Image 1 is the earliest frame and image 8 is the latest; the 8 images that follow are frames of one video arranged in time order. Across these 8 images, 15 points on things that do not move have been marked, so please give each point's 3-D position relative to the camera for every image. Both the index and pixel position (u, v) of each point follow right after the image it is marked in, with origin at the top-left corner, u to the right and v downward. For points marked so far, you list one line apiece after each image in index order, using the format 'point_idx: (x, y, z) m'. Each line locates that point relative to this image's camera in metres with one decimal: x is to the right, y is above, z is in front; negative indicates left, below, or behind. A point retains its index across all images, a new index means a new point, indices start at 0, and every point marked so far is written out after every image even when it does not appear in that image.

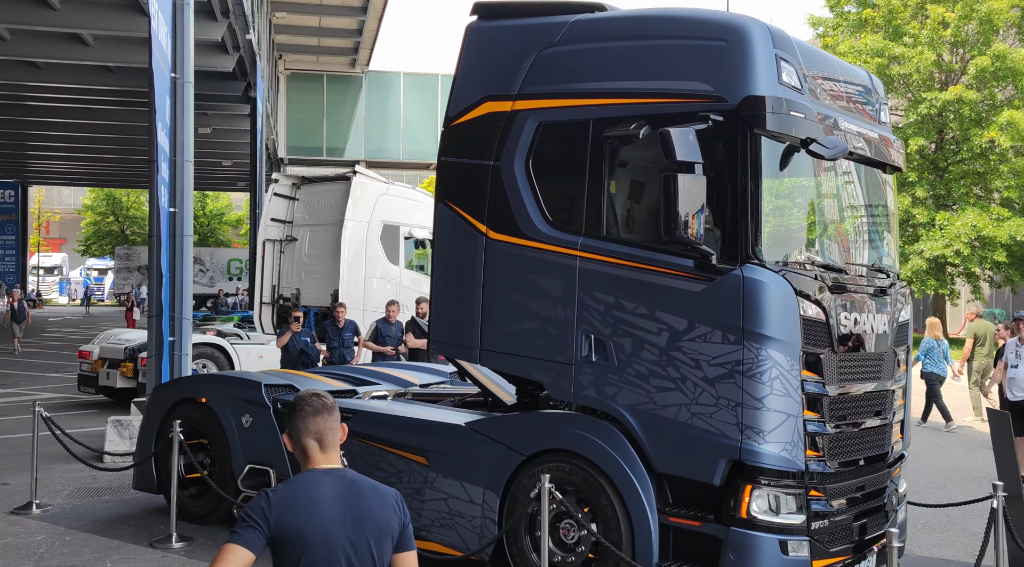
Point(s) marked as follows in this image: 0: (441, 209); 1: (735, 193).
0: (-0.5, +0.5, +7.4) m
1: (+1.3, +0.5, +6.1) m
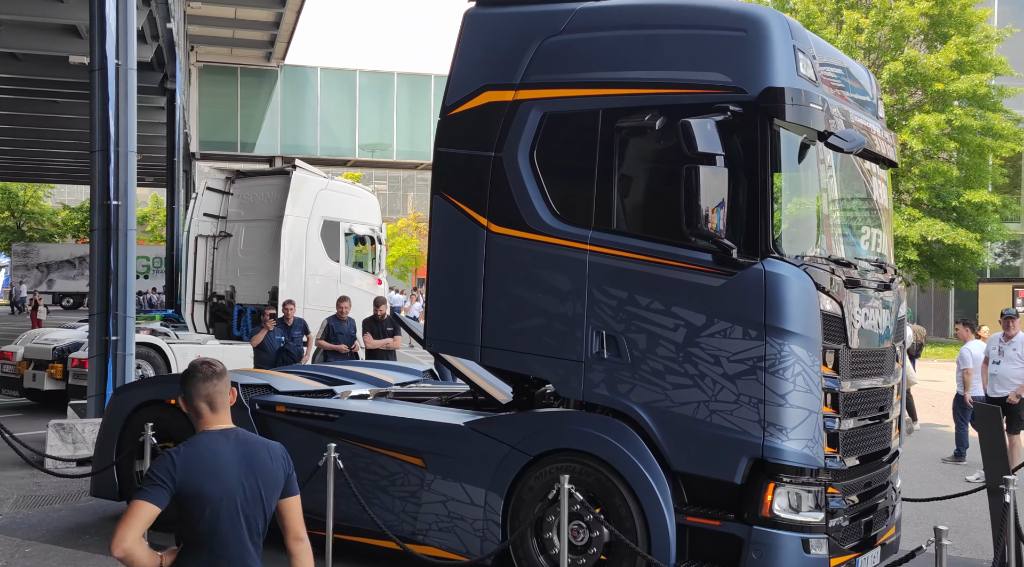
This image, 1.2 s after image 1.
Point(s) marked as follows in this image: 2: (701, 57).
0: (-0.5, +0.6, +7.2) m
1: (+1.4, +0.6, +6.0) m
2: (+1.1, +1.3, +6.2) m
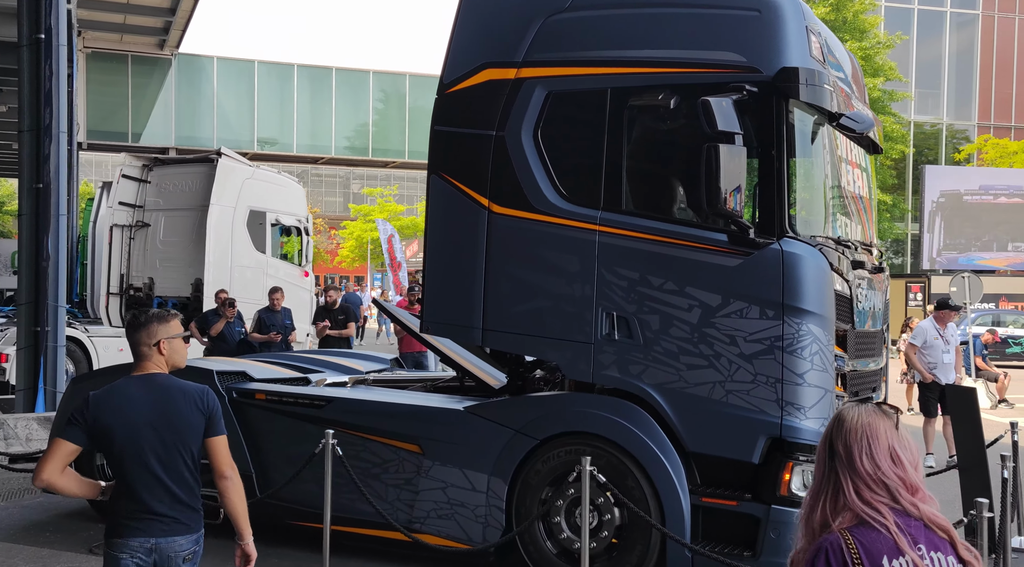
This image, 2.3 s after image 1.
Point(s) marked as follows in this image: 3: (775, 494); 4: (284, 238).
0: (-0.5, +0.7, +7.0) m
1: (+1.5, +0.7, +6.0) m
2: (+1.2, +1.5, +6.2) m
3: (+1.5, -1.2, +5.9) m
4: (-4.0, +0.8, +18.1) m
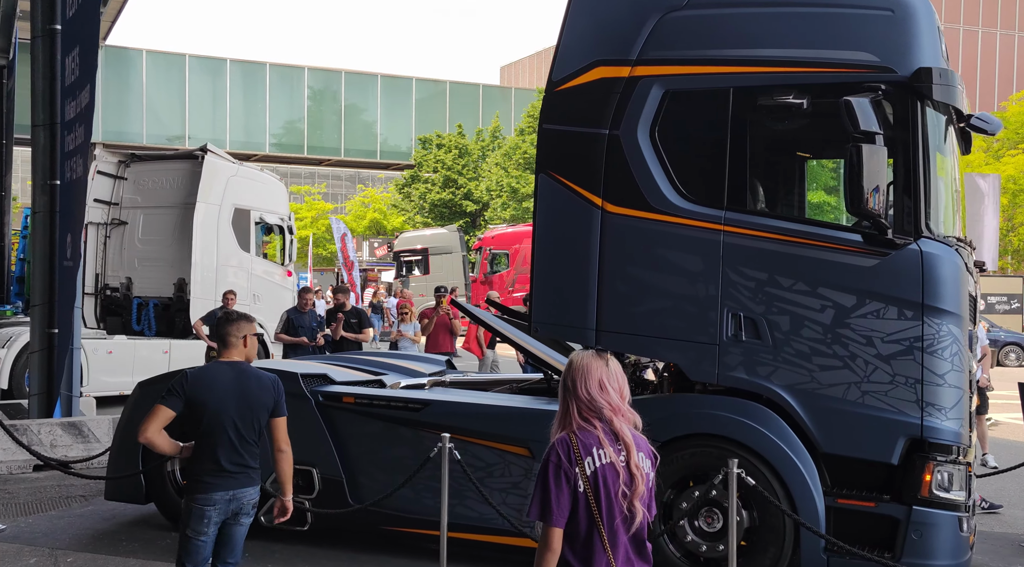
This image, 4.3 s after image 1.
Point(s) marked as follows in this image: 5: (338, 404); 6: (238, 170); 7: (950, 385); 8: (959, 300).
0: (+0.2, +0.7, +6.8) m
1: (+2.2, +0.7, +6.0) m
2: (+1.9, +1.4, +6.2) m
3: (+2.2, -1.2, +5.9) m
4: (-4.1, +0.8, +17.7) m
5: (-1.2, -0.8, +7.3) m
6: (-4.5, +1.9, +17.3) m
7: (+2.4, -0.6, +5.9) m
8: (+2.5, -0.1, +6.0) m
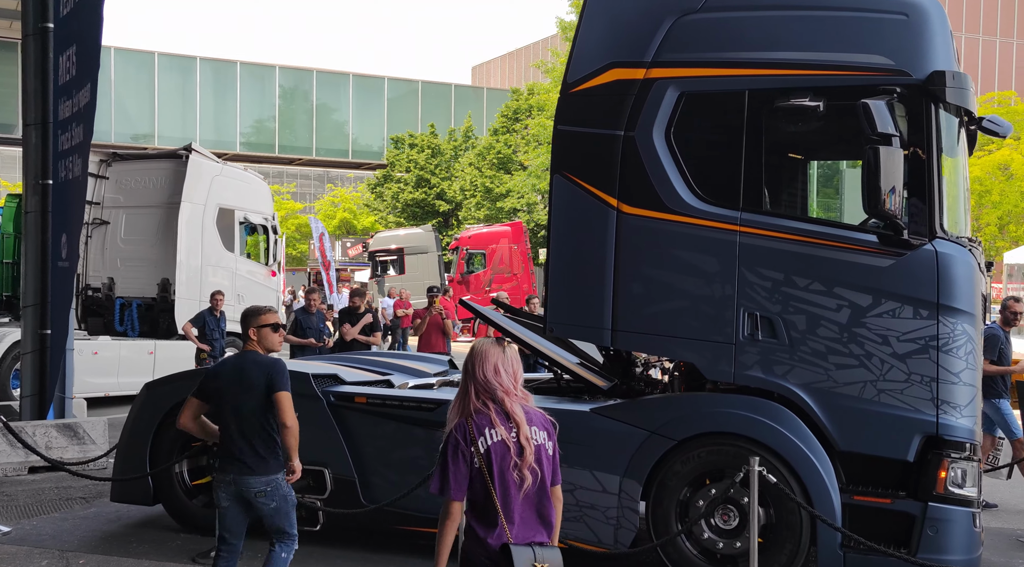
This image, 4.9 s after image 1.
0: (+0.3, +0.7, +6.9) m
1: (+2.4, +0.7, +6.1) m
2: (+2.0, +1.4, +6.3) m
3: (+2.4, -1.2, +6.0) m
4: (-4.3, +0.8, +17.6) m
5: (-1.1, -0.8, +7.3) m
6: (-4.7, +1.9, +17.2) m
7: (+2.6, -0.6, +6.0) m
8: (+2.6, -0.1, +6.1) m
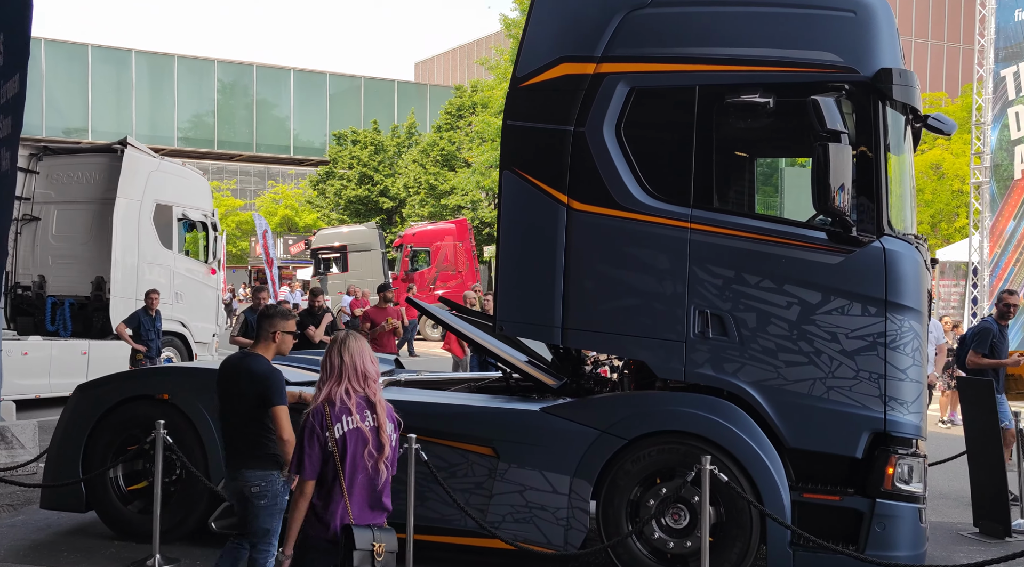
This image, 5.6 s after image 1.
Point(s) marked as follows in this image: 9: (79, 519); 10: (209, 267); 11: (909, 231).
0: (0.0, +0.7, +6.8) m
1: (+2.1, +0.7, +6.1) m
2: (+1.7, +1.5, +6.3) m
3: (+2.1, -1.2, +6.0) m
4: (-5.2, +0.8, +17.2) m
5: (-1.5, -0.8, +7.1) m
6: (-5.5, +1.9, +16.8) m
7: (+2.3, -0.5, +6.0) m
8: (+2.3, -0.1, +6.1) m
9: (-3.2, -1.7, +7.9) m
10: (-5.1, +0.3, +17.8) m
11: (+2.4, +0.3, +6.4) m
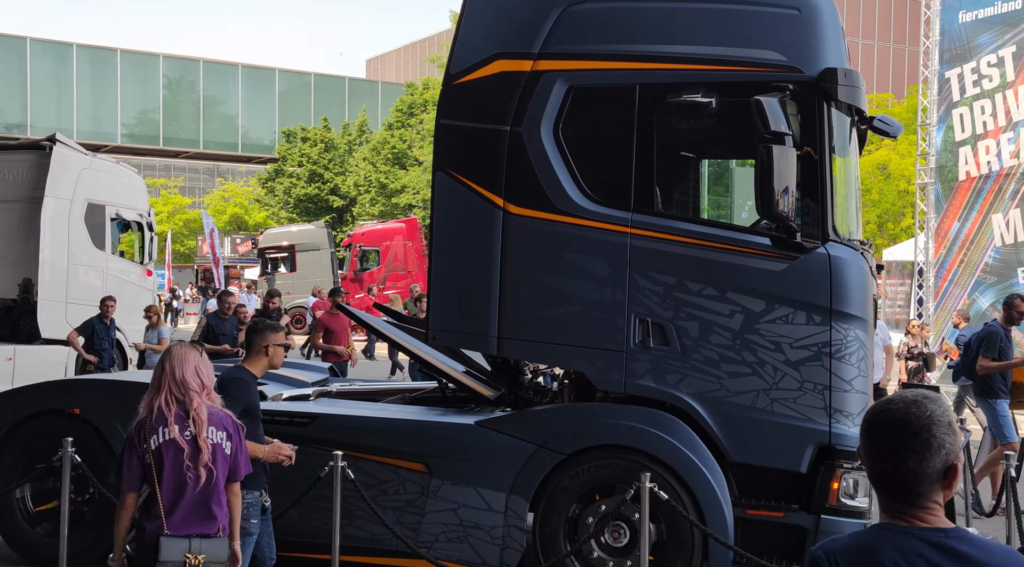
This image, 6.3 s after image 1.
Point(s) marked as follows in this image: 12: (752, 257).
0: (-0.4, +0.6, +6.5) m
1: (+1.7, +0.6, +5.9) m
2: (+1.4, +1.4, +6.0) m
3: (+1.7, -1.2, +5.8) m
4: (-6.1, +0.8, +16.7) m
5: (-1.9, -0.9, +6.7) m
6: (-6.4, +1.9, +16.2) m
7: (+1.9, -0.6, +5.8) m
8: (+2.0, -0.1, +5.9) m
9: (-3.6, -1.8, +7.4) m
10: (-5.9, +0.3, +17.2) m
11: (+2.0, +0.3, +6.2) m
12: (+1.3, +0.1, +5.9) m
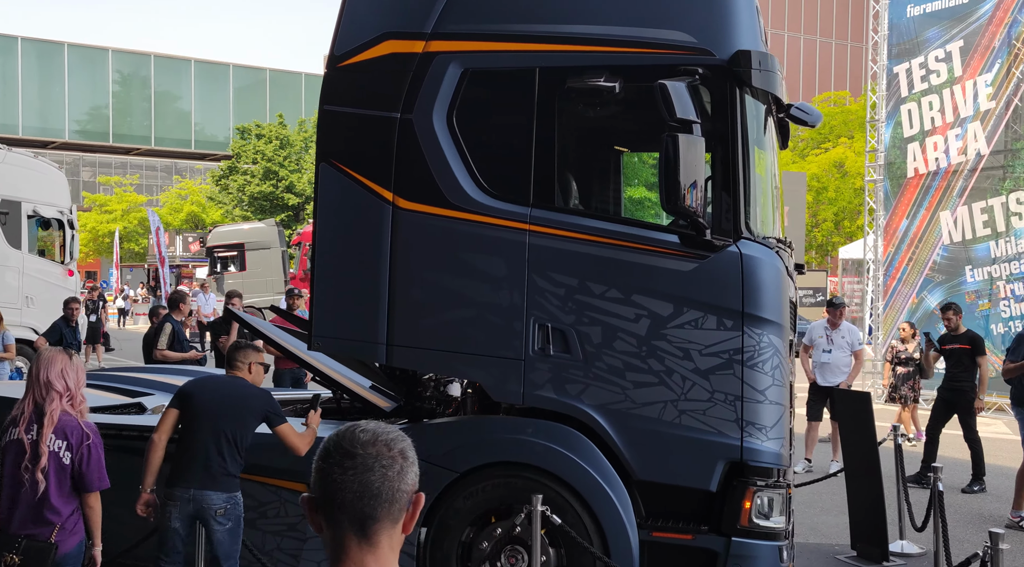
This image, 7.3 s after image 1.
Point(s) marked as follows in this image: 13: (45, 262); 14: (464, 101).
0: (-1.0, +0.6, +5.9) m
1: (+1.1, +0.6, +5.4) m
2: (+0.8, +1.4, +5.5) m
3: (+1.1, -1.2, +5.3) m
4: (-7.0, +0.8, +15.9) m
5: (-2.5, -0.9, +6.1) m
6: (-7.3, +1.8, +15.5) m
7: (+1.3, -0.6, +5.4) m
8: (+1.4, -0.1, +5.4) m
9: (-4.3, -1.8, +6.8) m
10: (-6.9, +0.3, +16.5) m
11: (+1.4, +0.3, +5.7) m
12: (+0.7, +0.1, +5.4) m
13: (-7.0, +0.3, +15.9) m
14: (-0.3, +1.0, +5.8) m
